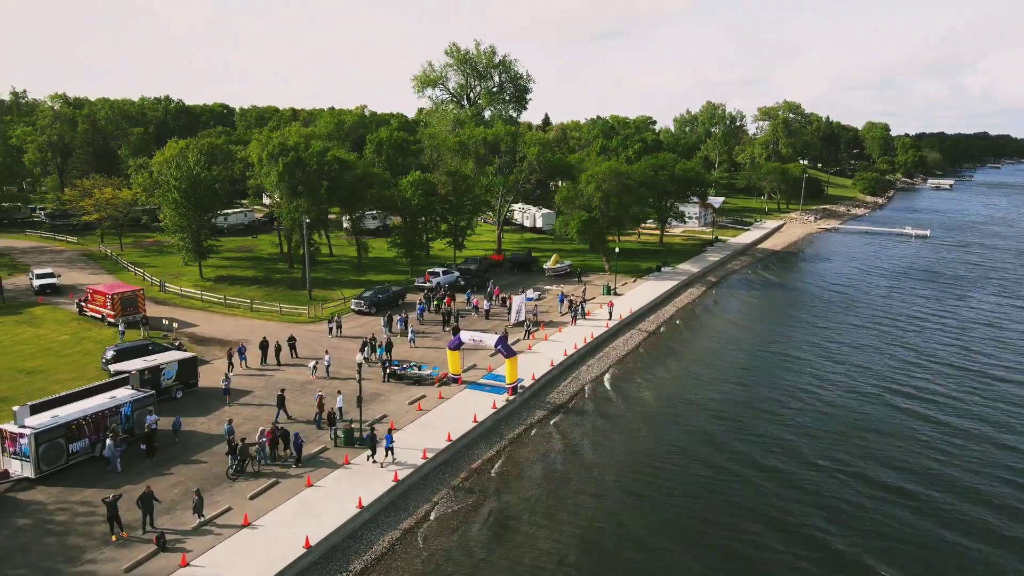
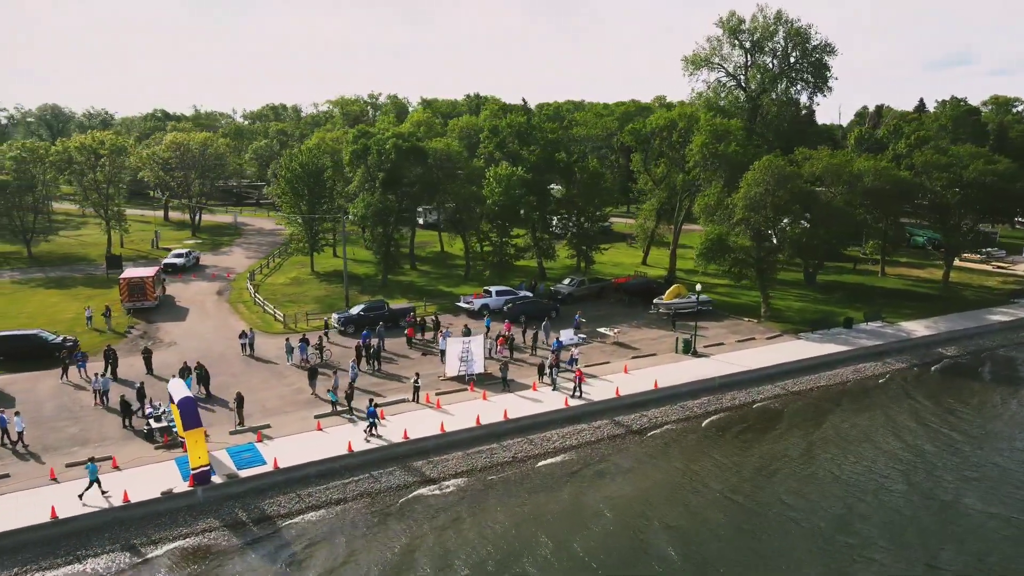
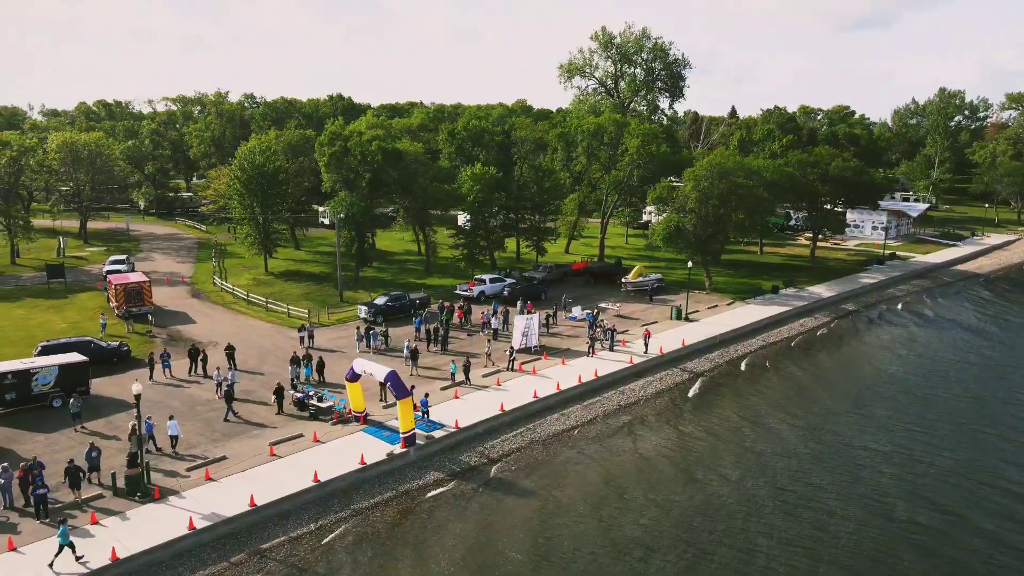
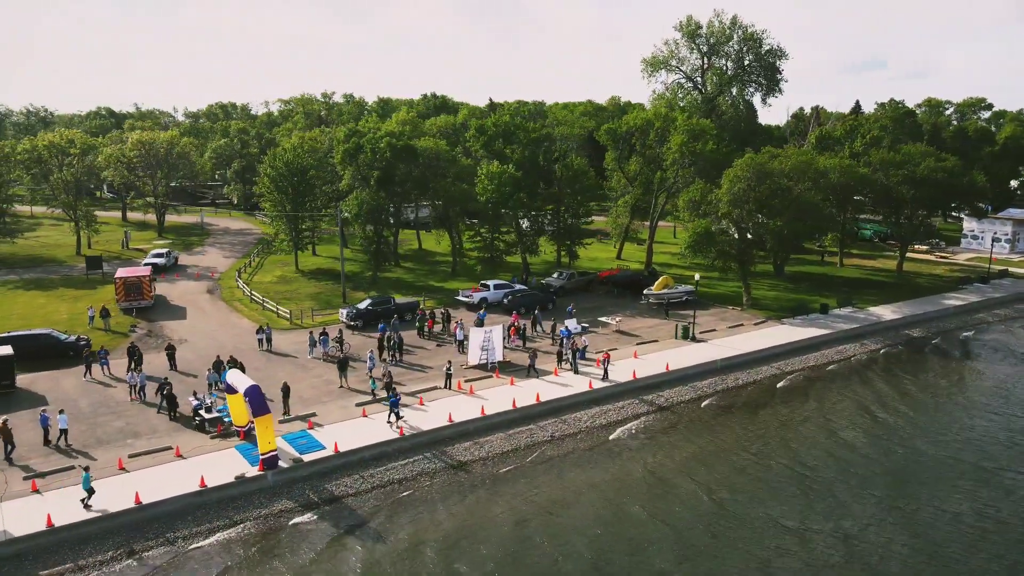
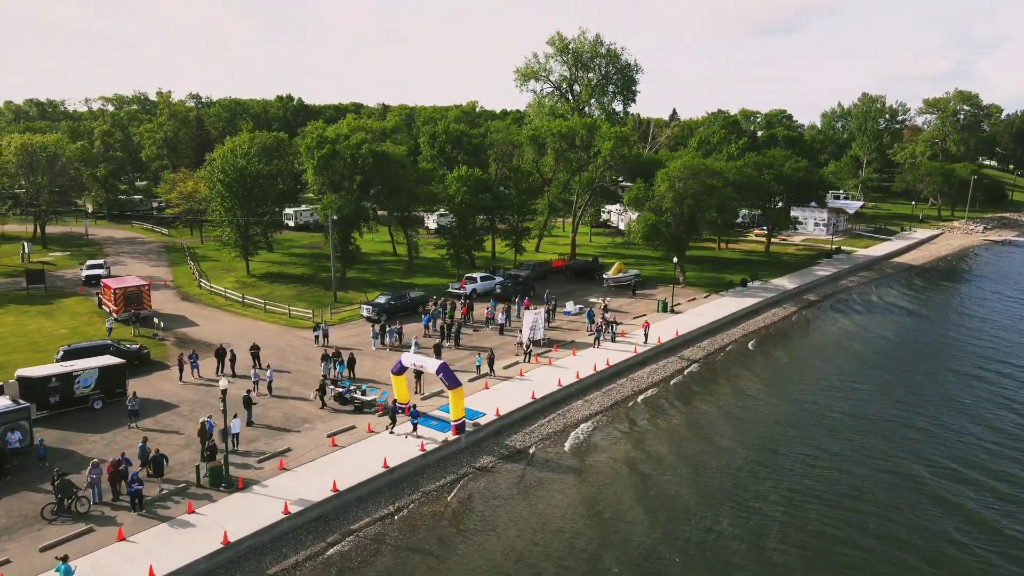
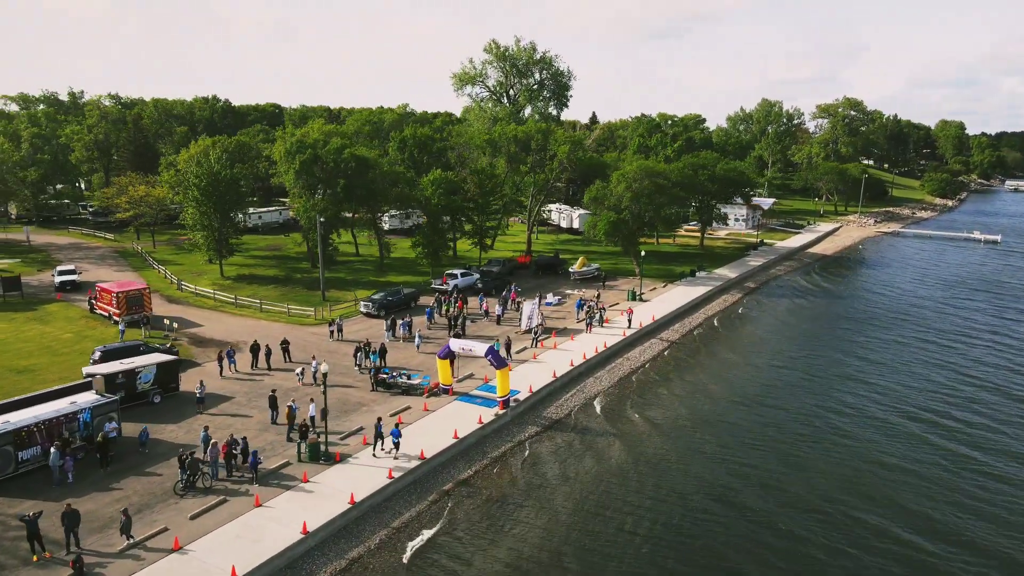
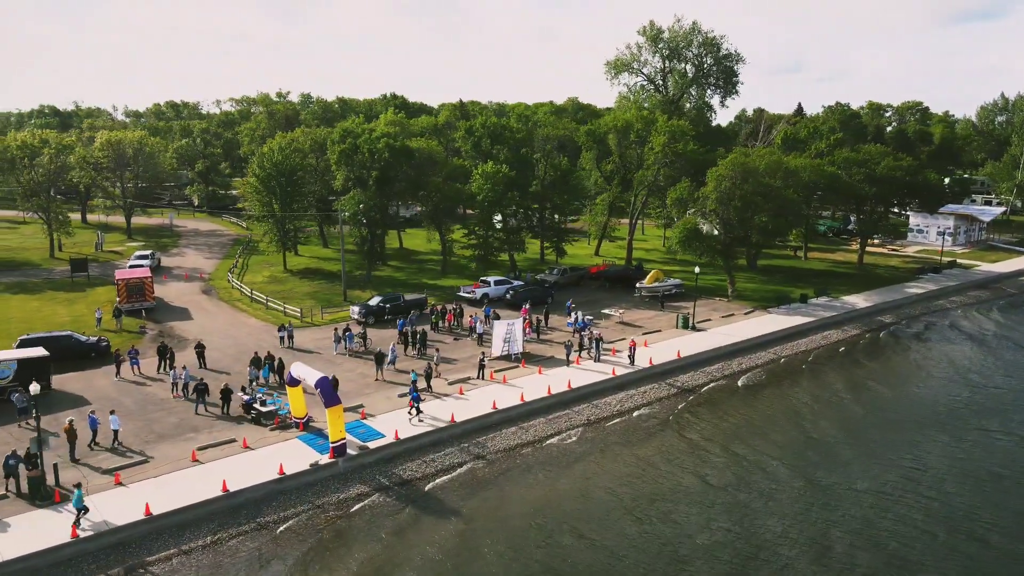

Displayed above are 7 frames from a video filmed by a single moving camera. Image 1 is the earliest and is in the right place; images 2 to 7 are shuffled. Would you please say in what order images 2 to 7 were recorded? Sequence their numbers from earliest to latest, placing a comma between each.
6, 5, 3, 7, 4, 2
